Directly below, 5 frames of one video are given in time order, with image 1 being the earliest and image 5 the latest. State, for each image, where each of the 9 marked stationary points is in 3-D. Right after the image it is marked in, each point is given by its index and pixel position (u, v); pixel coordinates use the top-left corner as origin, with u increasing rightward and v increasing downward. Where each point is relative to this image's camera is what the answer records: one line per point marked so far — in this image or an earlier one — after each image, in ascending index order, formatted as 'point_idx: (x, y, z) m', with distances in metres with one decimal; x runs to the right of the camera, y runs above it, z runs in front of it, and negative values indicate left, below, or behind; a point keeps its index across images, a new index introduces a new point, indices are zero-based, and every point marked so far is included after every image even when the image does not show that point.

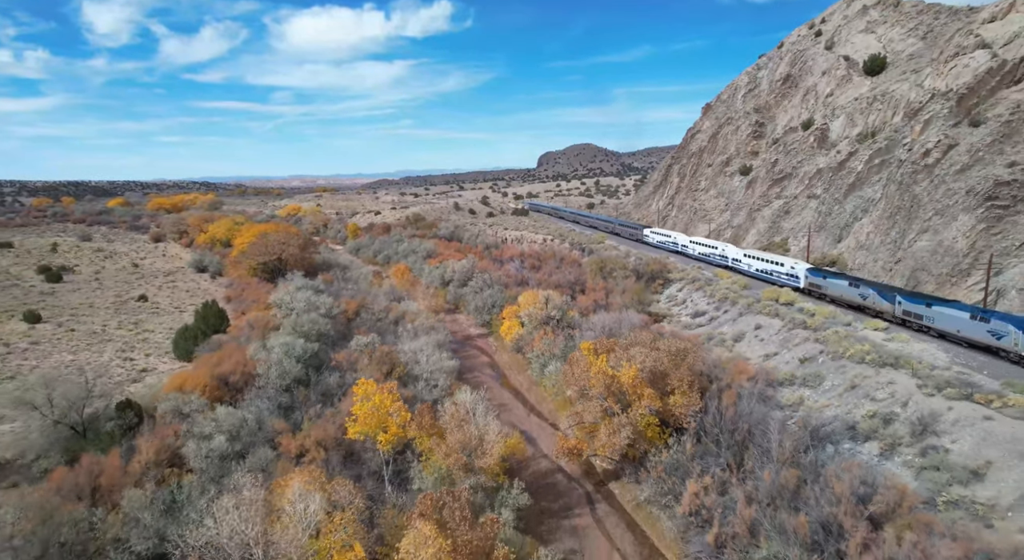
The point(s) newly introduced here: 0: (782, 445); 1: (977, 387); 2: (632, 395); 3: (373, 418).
0: (+7.6, -4.6, +16.4) m
1: (+15.2, -3.4, +19.0) m
2: (+4.0, -3.7, +18.8) m
3: (-3.9, -3.8, +16.0) m
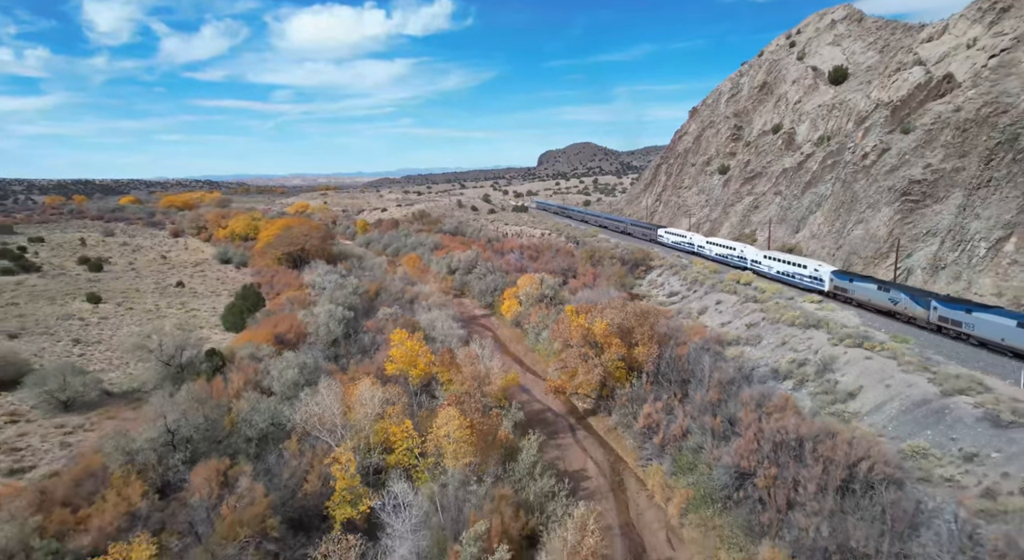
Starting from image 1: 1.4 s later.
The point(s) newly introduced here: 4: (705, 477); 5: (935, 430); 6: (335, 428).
0: (+7.6, -3.6, +22.1) m
1: (+15.2, -2.4, +24.7) m
2: (+3.9, -2.6, +24.5) m
3: (-3.9, -2.8, +21.7) m
4: (+5.8, -6.0, +17.5) m
5: (+12.7, -4.5, +17.3) m
6: (-5.2, -4.2, +16.8) m
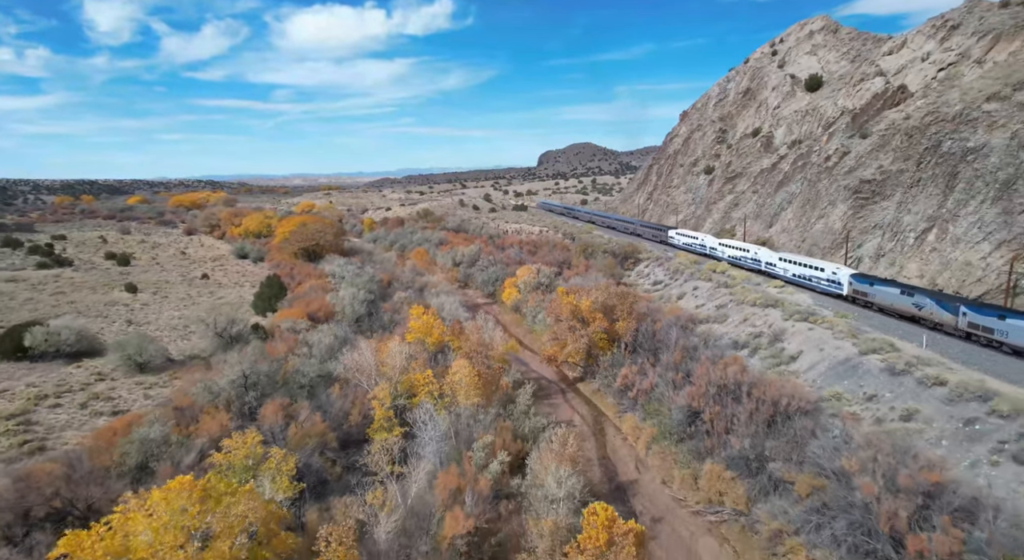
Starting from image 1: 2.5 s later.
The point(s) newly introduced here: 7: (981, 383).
0: (+7.5, -2.8, +26.5) m
1: (+15.2, -1.6, +29.2) m
2: (+3.9, -1.9, +29.0) m
3: (-3.9, -2.0, +26.2) m
4: (+5.8, -5.2, +21.9) m
5: (+12.6, -3.7, +21.7) m
6: (-5.2, -3.5, +21.2) m
7: (+14.8, -3.3, +18.4) m
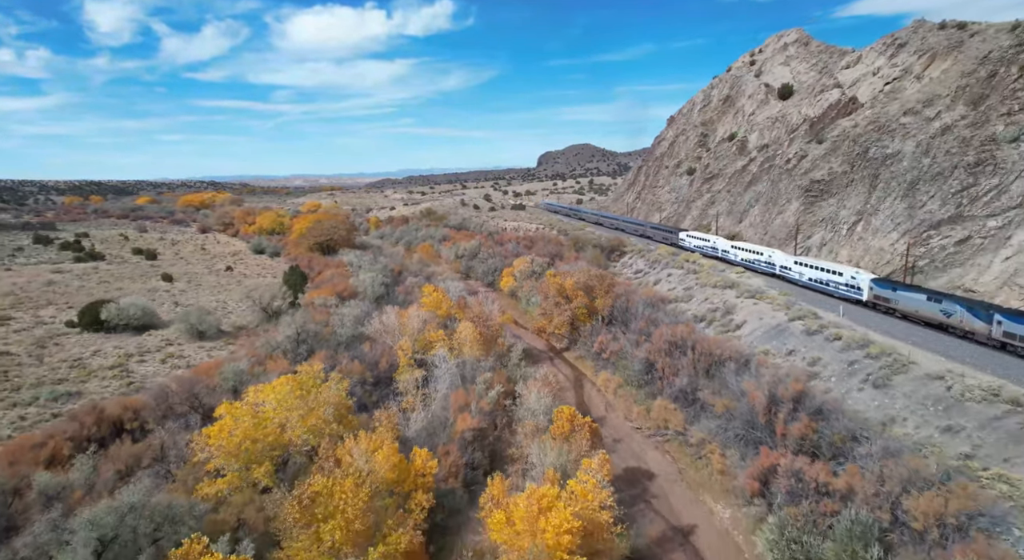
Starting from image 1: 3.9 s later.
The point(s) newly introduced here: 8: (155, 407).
0: (+7.3, -1.9, +32.1) m
1: (+14.9, -0.7, +34.7) m
2: (+3.6, -0.9, +34.6) m
3: (-4.2, -1.1, +31.8) m
4: (+5.5, -4.3, +27.5) m
5: (+12.4, -2.8, +27.3) m
6: (-5.4, -2.6, +26.8) m
7: (+14.5, -2.3, +23.9) m
8: (-11.0, -3.9, +18.1) m
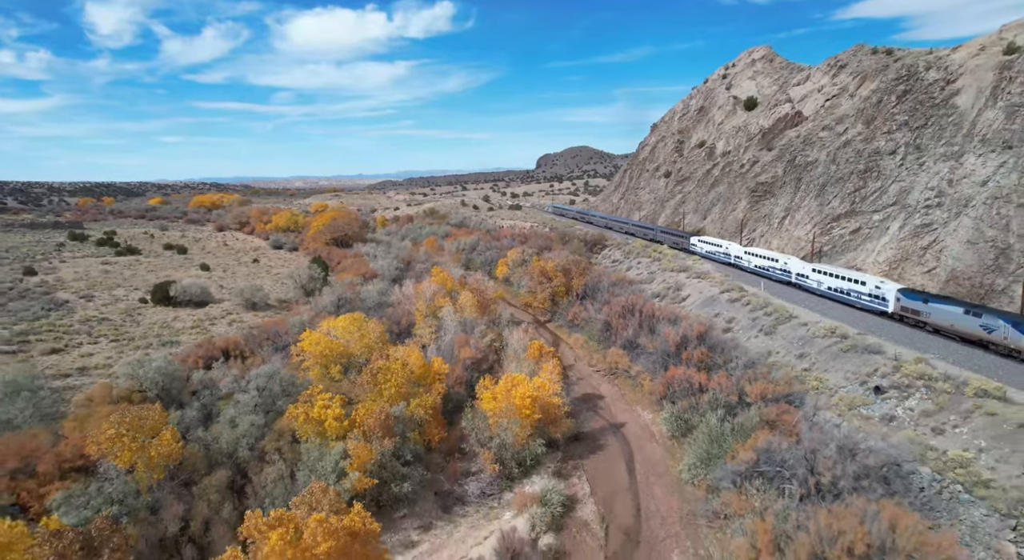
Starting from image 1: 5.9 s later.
0: (+6.7, -0.7, +40.0) m
1: (+14.3, +0.5, +42.6) m
2: (+3.1, +0.2, +42.4) m
3: (-4.8, +0.1, +39.6) m
4: (+4.9, -3.1, +35.4) m
5: (+11.8, -1.6, +35.2) m
6: (-6.0, -1.4, +34.7) m
7: (+13.9, -1.1, +31.8) m
8: (-11.6, -2.7, +25.9) m
